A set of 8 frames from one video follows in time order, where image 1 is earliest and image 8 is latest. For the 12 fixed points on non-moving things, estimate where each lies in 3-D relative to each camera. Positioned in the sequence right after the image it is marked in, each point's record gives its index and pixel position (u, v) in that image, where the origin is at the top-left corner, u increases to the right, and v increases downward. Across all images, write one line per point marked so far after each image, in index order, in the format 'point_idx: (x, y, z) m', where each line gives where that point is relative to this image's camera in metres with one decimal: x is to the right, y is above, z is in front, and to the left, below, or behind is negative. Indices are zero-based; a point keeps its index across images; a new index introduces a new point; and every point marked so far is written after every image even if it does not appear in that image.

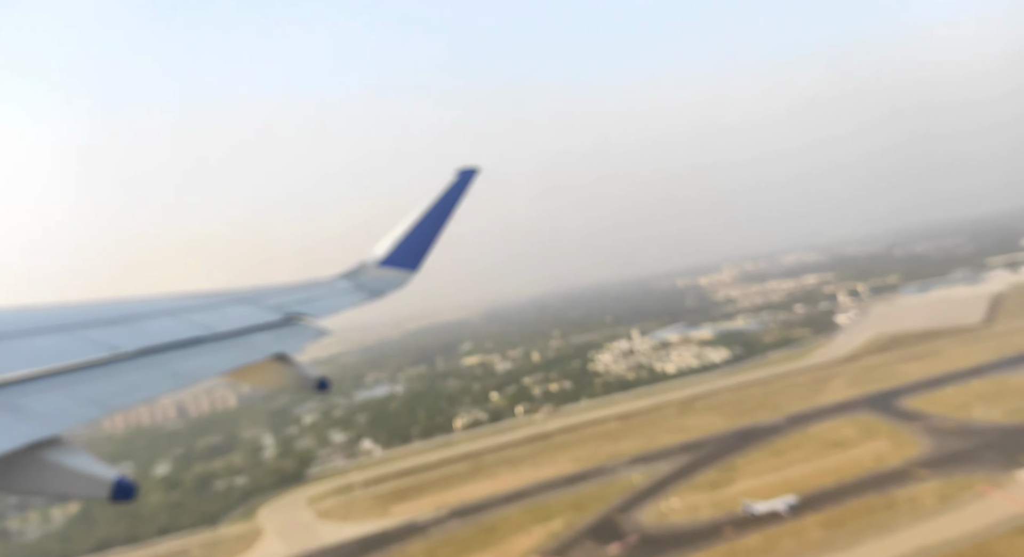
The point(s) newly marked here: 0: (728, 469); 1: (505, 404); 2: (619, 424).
0: (+1.7, -1.5, +5.7) m
1: (-0.1, -1.9, +11.3) m
2: (+1.3, -1.7, +8.6) m
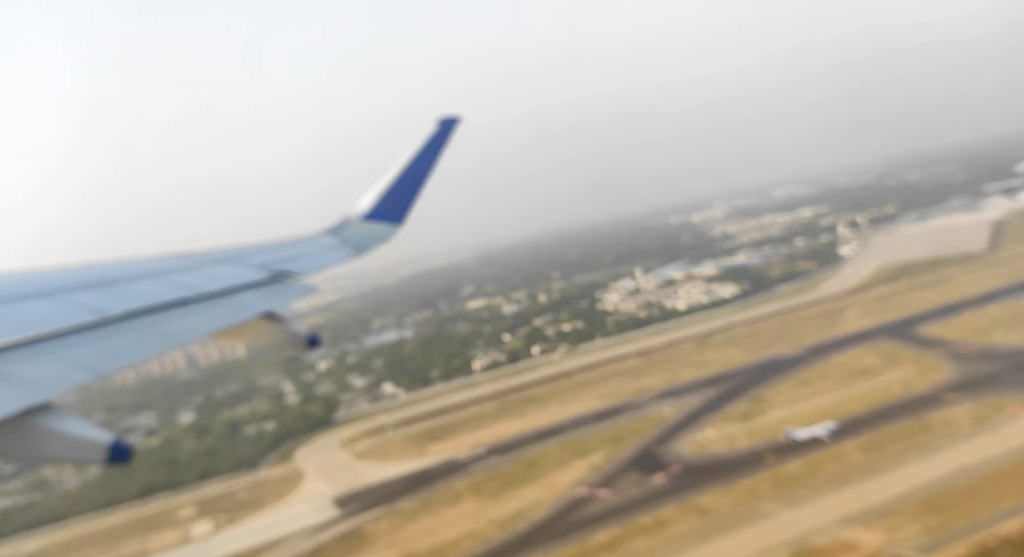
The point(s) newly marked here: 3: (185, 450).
0: (+2.0, -1.0, +5.9) m
1: (+0.2, -1.0, +11.4) m
2: (+1.5, -1.0, +8.7) m
3: (-3.6, -1.9, +8.1) m
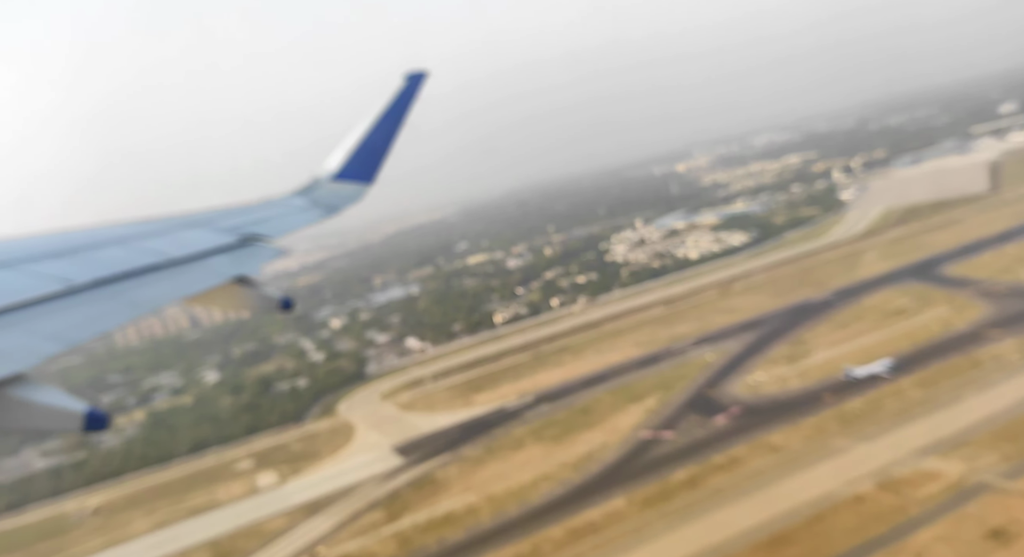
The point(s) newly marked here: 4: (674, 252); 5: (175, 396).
0: (+2.4, -0.5, +6.0) m
1: (+0.4, -0.3, +11.5) m
2: (+1.9, -0.4, +8.9) m
3: (-3.2, -1.4, +8.2) m
4: (+3.0, +0.5, +13.7) m
5: (-4.4, -1.6, +9.7) m
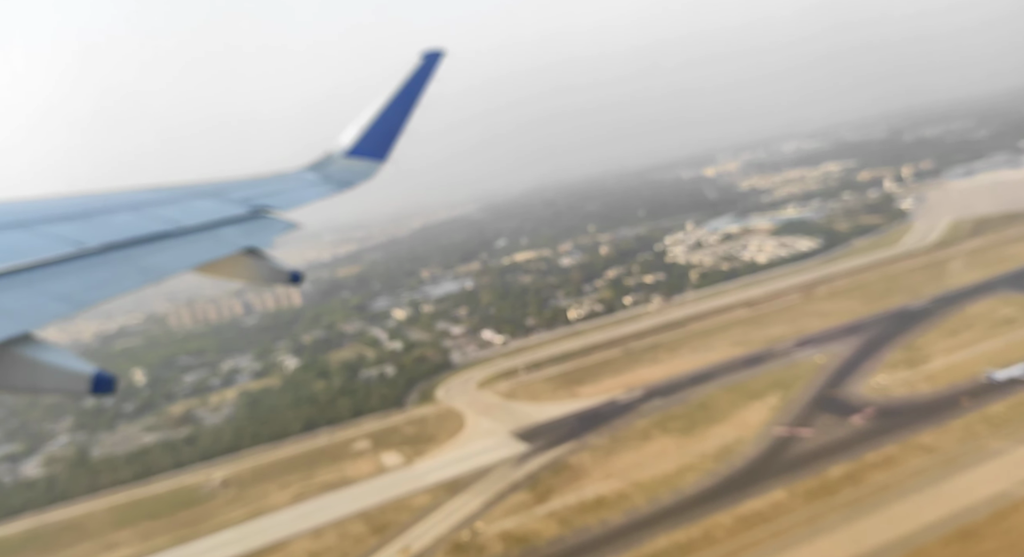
0: (+3.3, -0.6, +6.1) m
1: (+1.6, -0.3, +11.6) m
2: (+2.9, -0.4, +8.9) m
3: (-2.2, -1.3, +8.4) m
4: (+4.3, +0.4, +13.7) m
5: (-3.4, -1.4, +9.9) m
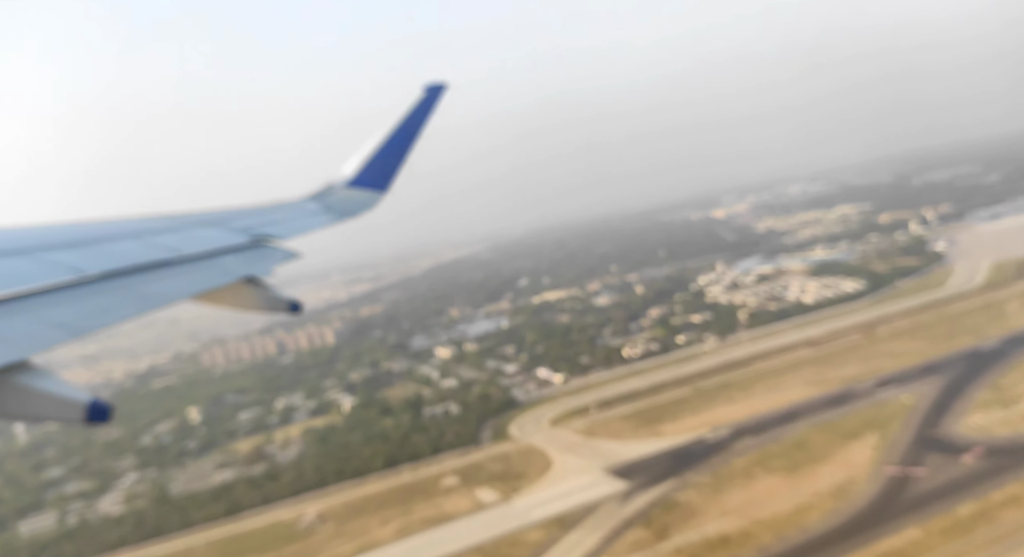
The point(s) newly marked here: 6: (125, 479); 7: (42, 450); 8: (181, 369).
0: (+4.1, -0.9, +6.1) m
1: (+2.4, -0.9, +11.7) m
2: (+3.7, -0.9, +9.0) m
3: (-1.4, -1.7, +8.5) m
4: (+5.1, -0.3, +13.8) m
5: (-2.6, -1.9, +10.0) m
6: (-4.4, -2.3, +8.3) m
7: (-6.9, -2.5, +10.9) m
8: (-8.3, -2.2, +18.2) m
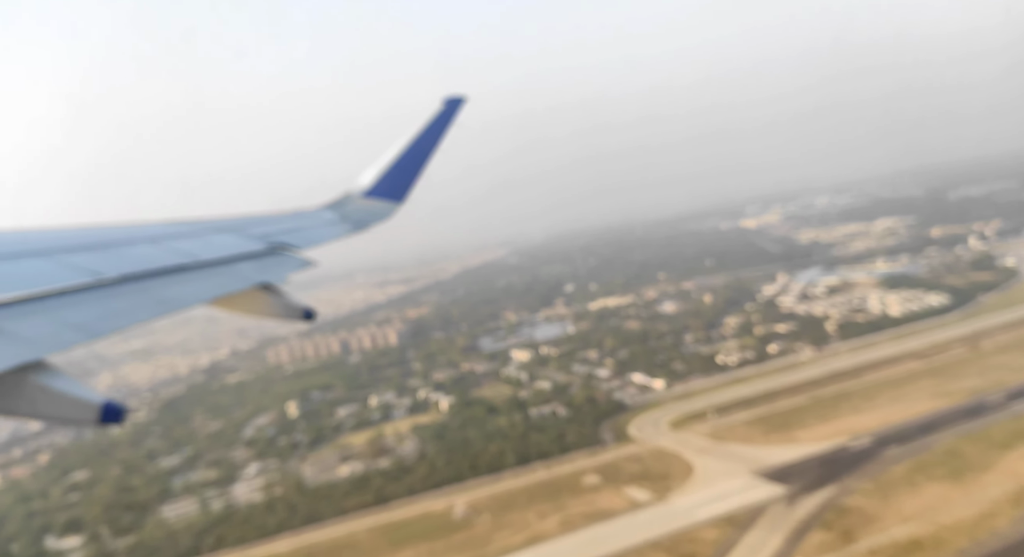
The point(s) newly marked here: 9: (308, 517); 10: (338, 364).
0: (+5.3, -1.0, +6.1) m
1: (+3.8, -1.0, +11.8) m
2: (+5.0, -1.0, +9.0) m
3: (-0.1, -1.7, +8.7) m
4: (+6.6, -0.5, +13.8) m
5: (-1.3, -1.9, +10.2) m
6: (-3.1, -2.2, +8.6) m
7: (-5.6, -2.5, +11.3) m
8: (-6.7, -2.2, +18.6) m
9: (-1.8, -2.1, +6.4) m
10: (-4.2, -2.1, +17.6) m
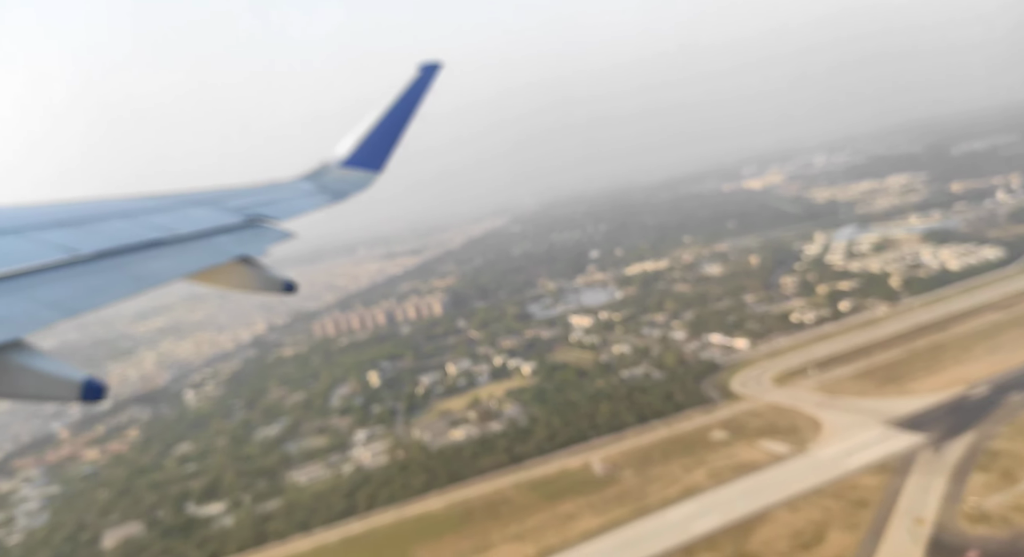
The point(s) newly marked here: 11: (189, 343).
0: (+6.5, -0.6, +6.3) m
1: (+5.0, -0.4, +12.0) m
2: (+6.2, -0.5, +9.2) m
3: (+1.1, -1.3, +8.9) m
4: (+7.8, +0.3, +13.9) m
5: (-0.1, -1.4, +10.5) m
6: (-1.9, -1.9, +8.9) m
7: (-4.3, -2.1, +11.6) m
8: (-5.5, -1.5, +18.9) m
9: (-0.6, -1.8, +6.7) m
10: (-3.0, -1.4, +17.9) m
11: (-7.8, -1.5, +17.3) m
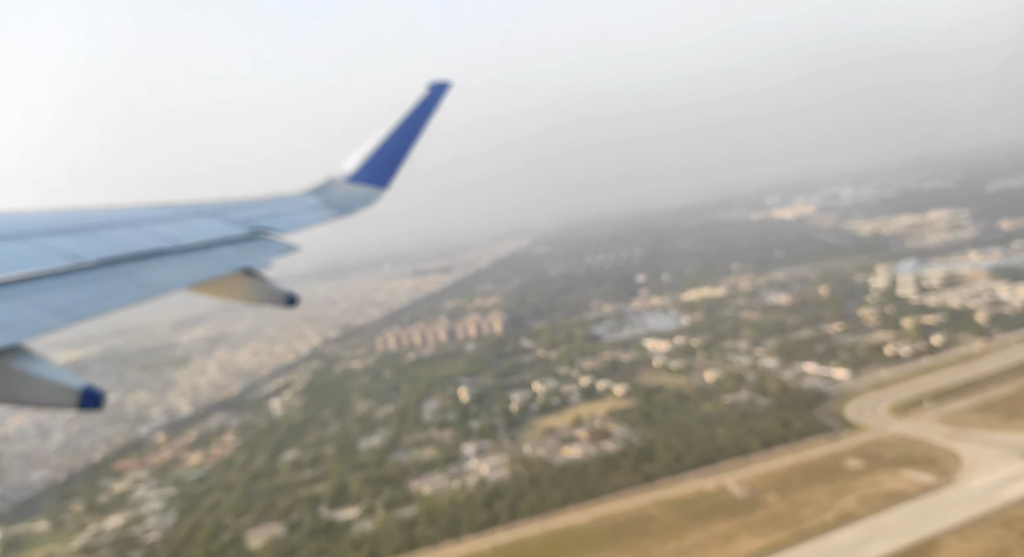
0: (+7.7, -1.0, +6.3) m
1: (+6.4, -0.9, +12.0) m
2: (+7.6, -1.0, +9.2) m
3: (+2.4, -1.6, +9.1) m
4: (+9.3, -0.4, +13.9) m
5: (+1.3, -1.8, +10.7) m
6: (-0.6, -2.1, +9.1) m
7: (-2.9, -2.3, +11.9) m
8: (-3.8, -1.9, +19.2) m
9: (+0.7, -2.0, +6.9) m
10: (-1.4, -1.8, +18.2) m
11: (-6.2, -1.8, +17.7) m
